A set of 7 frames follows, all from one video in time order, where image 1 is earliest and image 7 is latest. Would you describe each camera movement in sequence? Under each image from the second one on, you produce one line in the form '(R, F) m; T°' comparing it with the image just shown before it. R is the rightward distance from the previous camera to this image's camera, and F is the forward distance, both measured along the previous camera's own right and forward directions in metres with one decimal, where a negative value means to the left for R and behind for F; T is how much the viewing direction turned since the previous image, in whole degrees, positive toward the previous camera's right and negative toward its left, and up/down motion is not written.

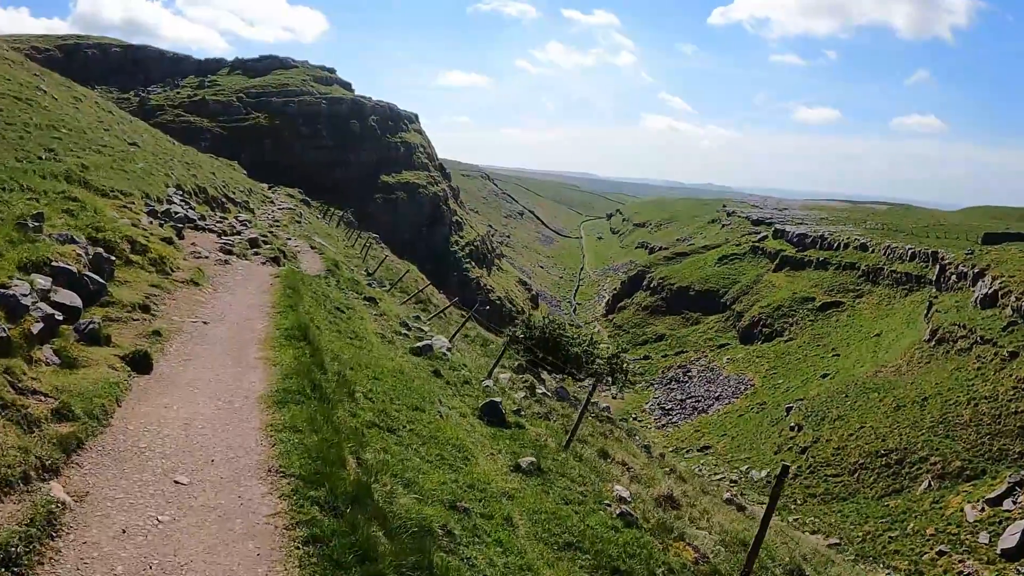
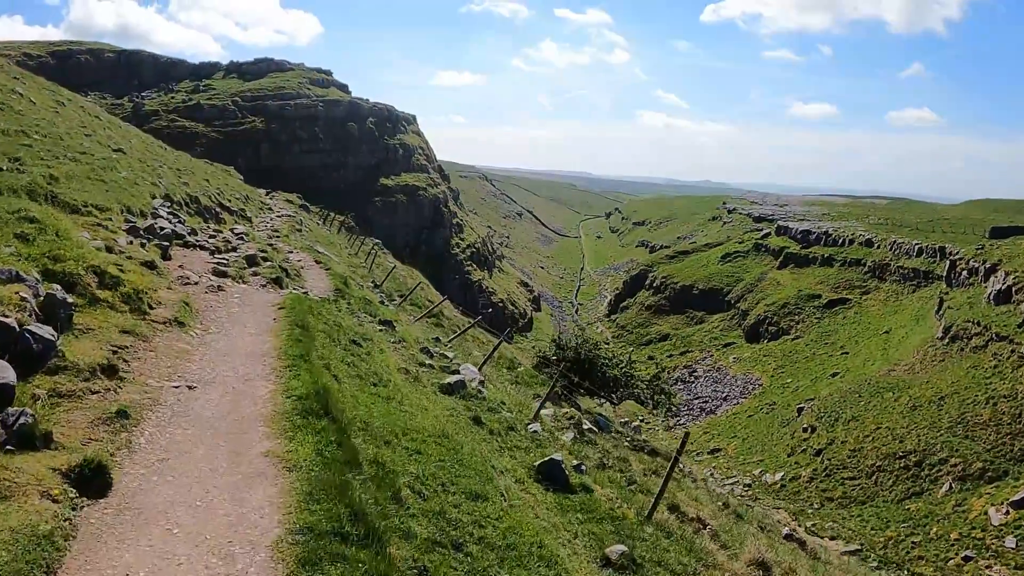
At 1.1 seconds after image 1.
(-0.7, +1.5) m; 0°
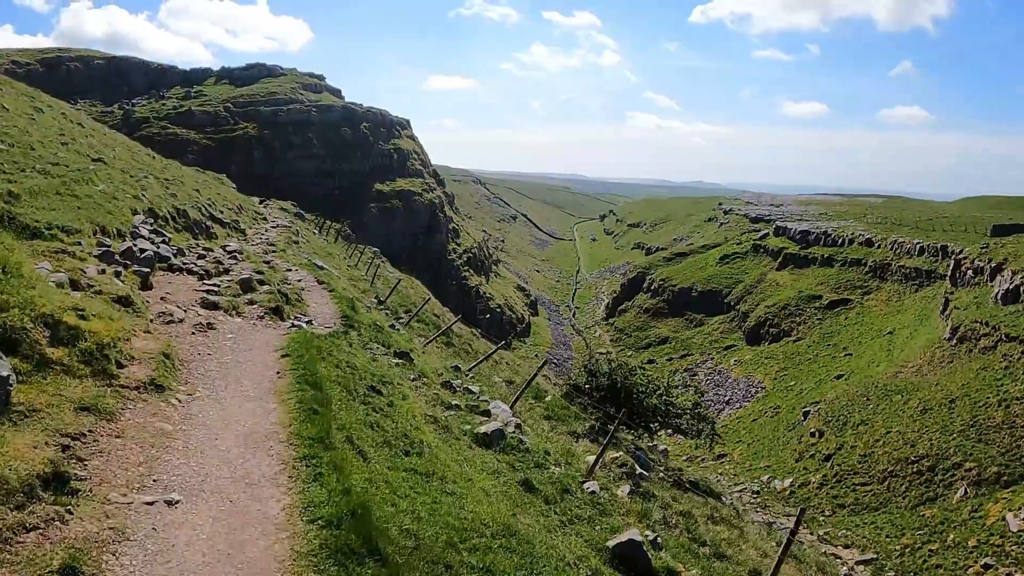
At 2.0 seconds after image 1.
(-0.6, +1.3) m; +1°
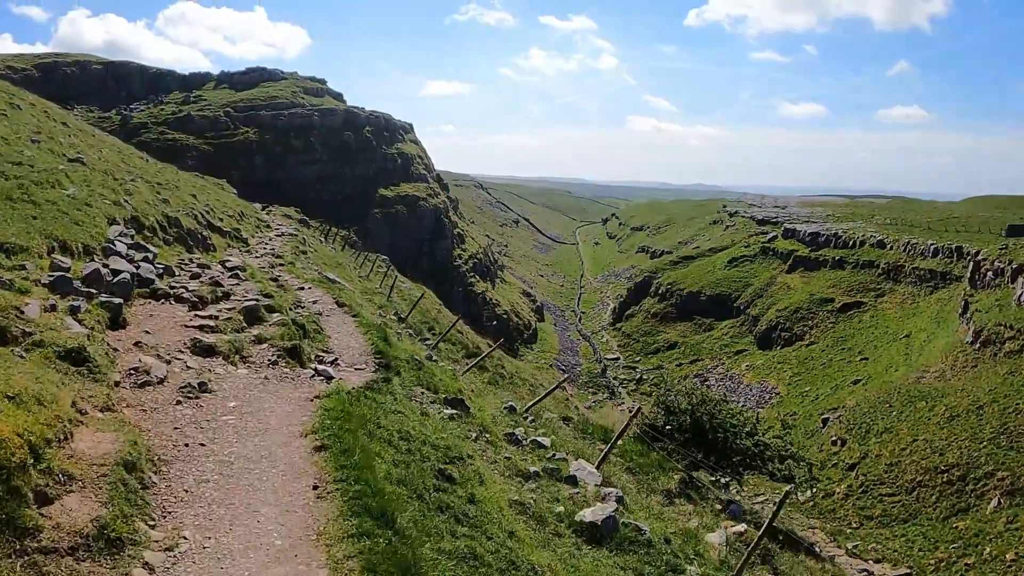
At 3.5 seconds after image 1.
(-1.0, +2.0) m; 0°
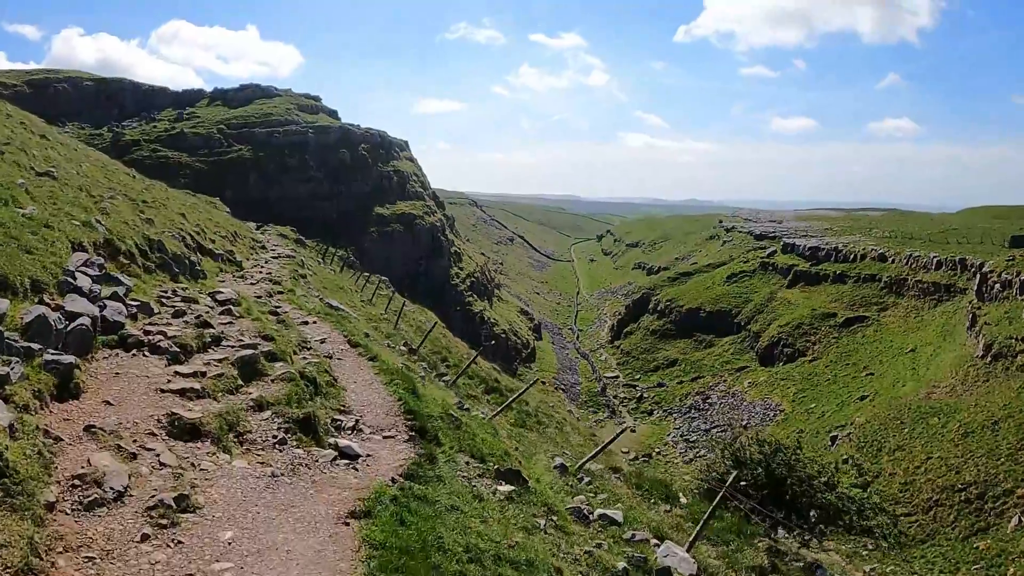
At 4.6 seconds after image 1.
(-0.7, +1.5) m; +1°
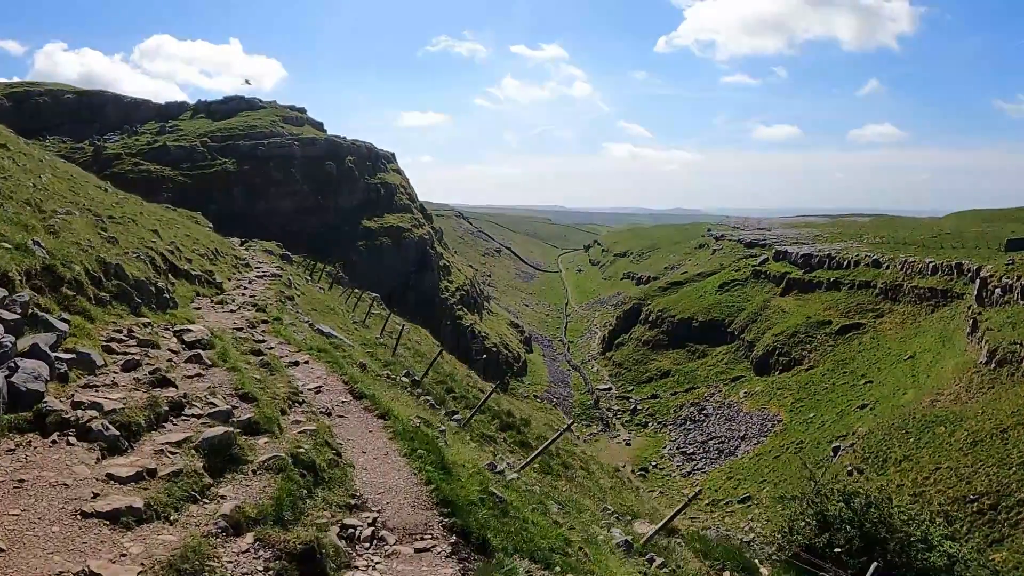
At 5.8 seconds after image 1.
(-0.6, +1.6) m; +1°
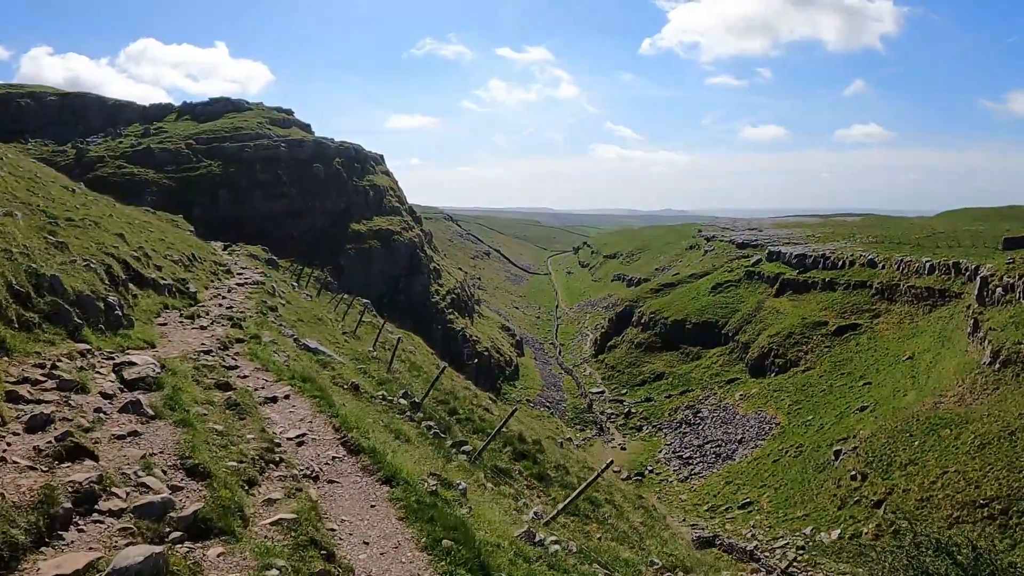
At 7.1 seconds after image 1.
(-0.4, +1.5) m; +1°
